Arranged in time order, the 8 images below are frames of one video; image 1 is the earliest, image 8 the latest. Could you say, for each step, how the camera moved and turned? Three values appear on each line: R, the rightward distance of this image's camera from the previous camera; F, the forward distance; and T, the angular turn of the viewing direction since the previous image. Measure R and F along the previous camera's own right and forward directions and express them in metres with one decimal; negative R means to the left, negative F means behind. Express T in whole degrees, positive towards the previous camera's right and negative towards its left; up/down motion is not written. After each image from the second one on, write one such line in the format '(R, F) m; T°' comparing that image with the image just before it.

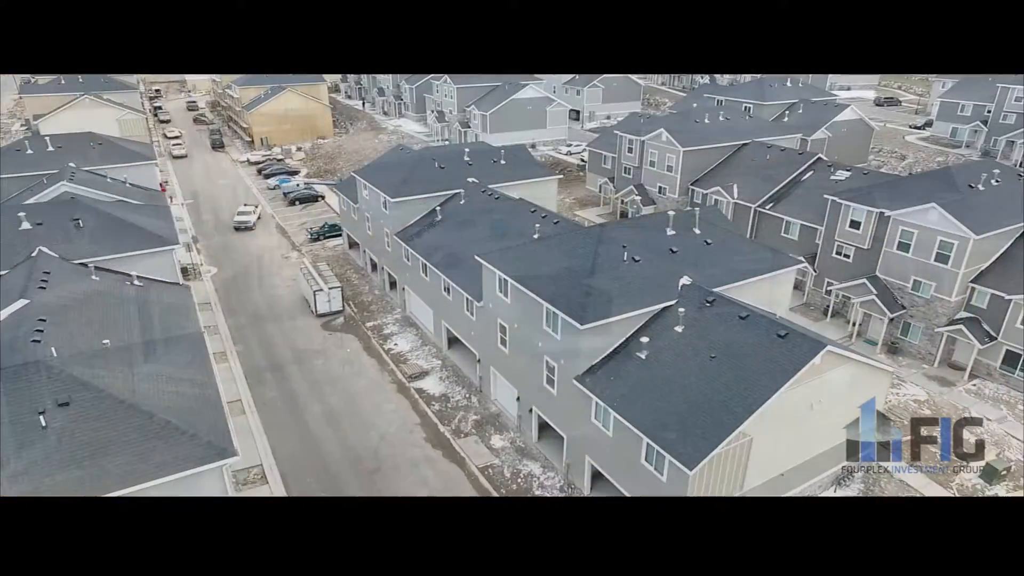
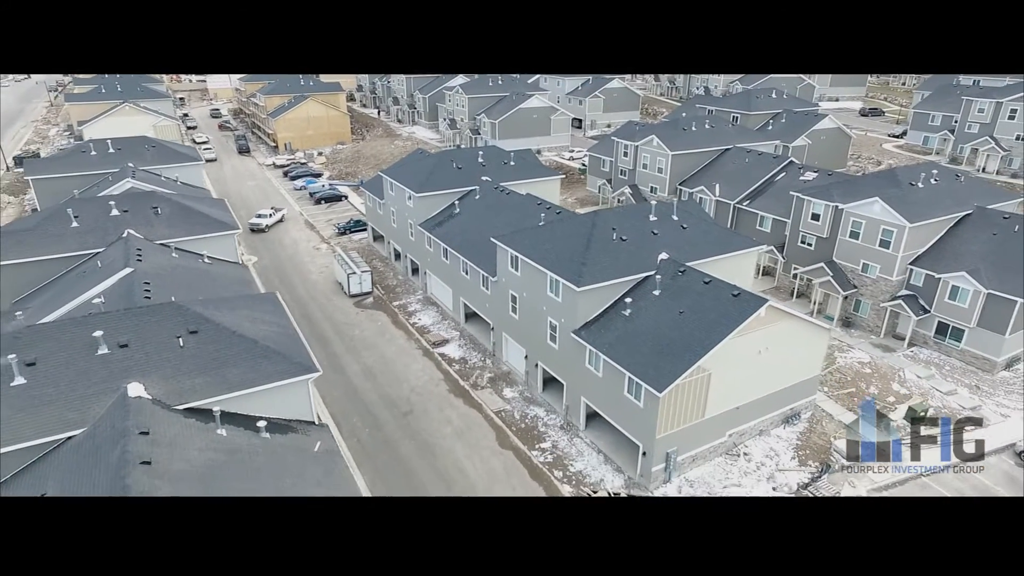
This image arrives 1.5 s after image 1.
(-0.2, -3.2) m; 0°
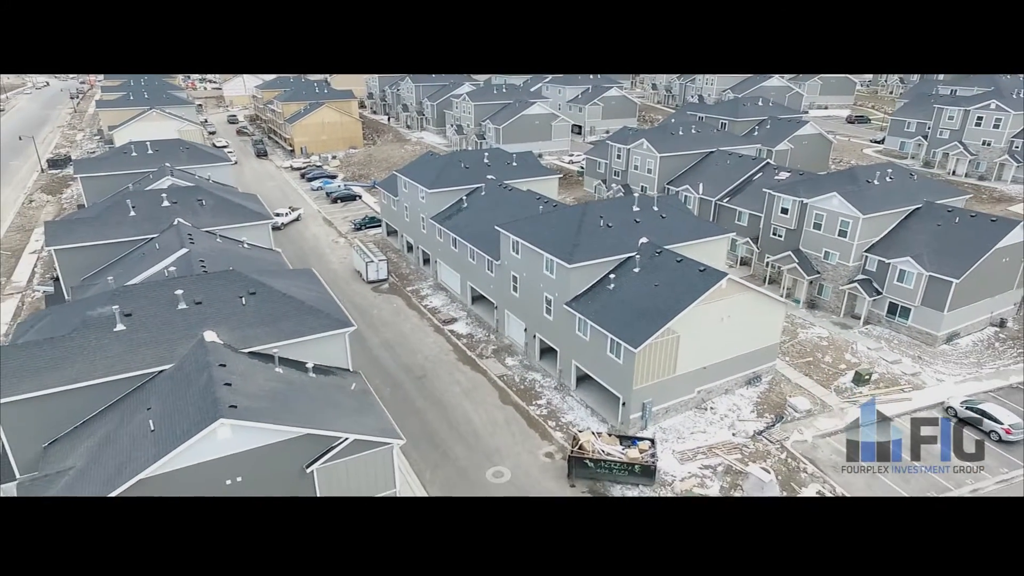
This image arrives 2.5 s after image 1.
(+0.1, -2.8) m; 0°
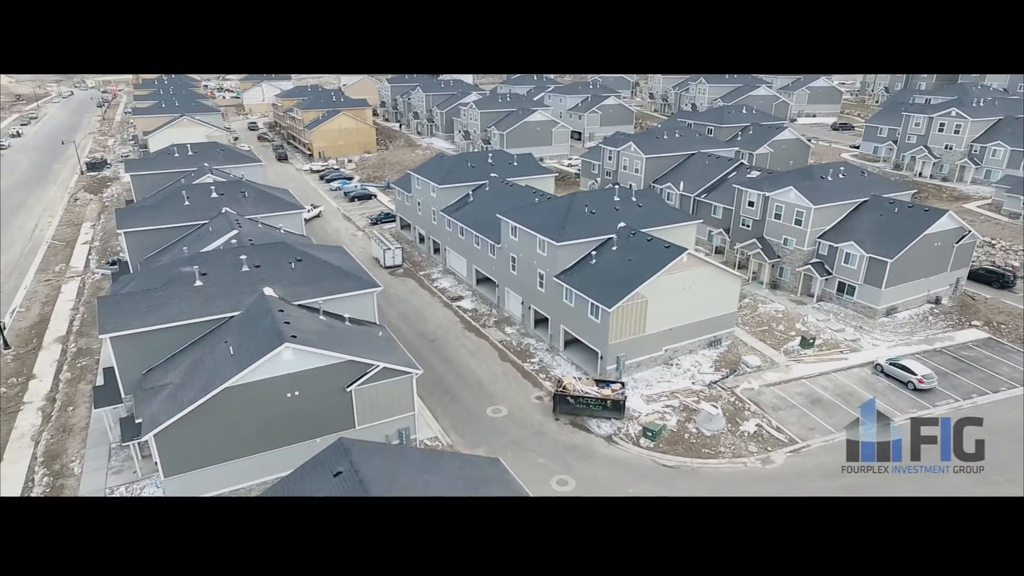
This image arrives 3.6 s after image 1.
(+0.3, -3.6) m; -1°
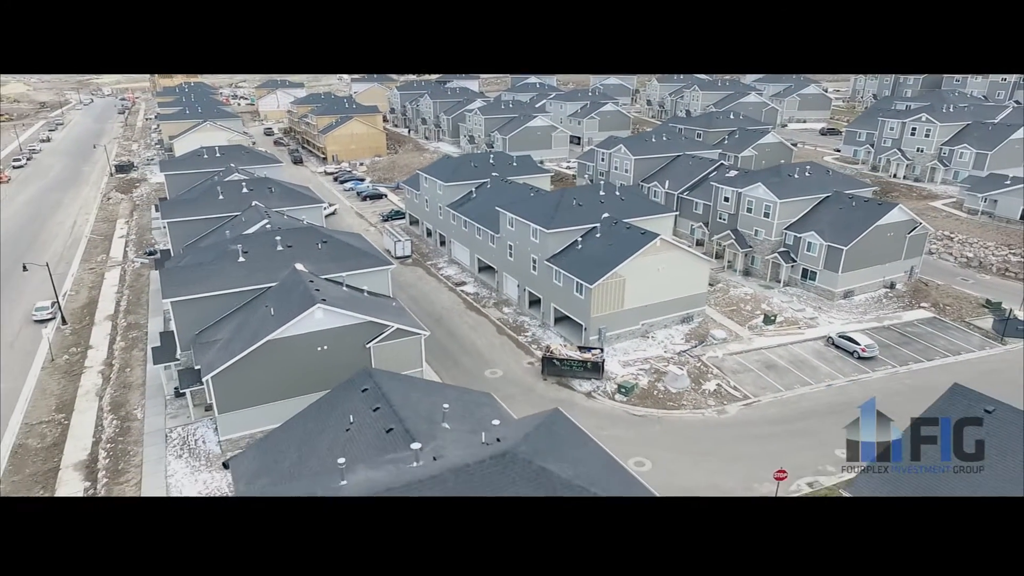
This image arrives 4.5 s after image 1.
(+0.4, -3.1) m; -1°
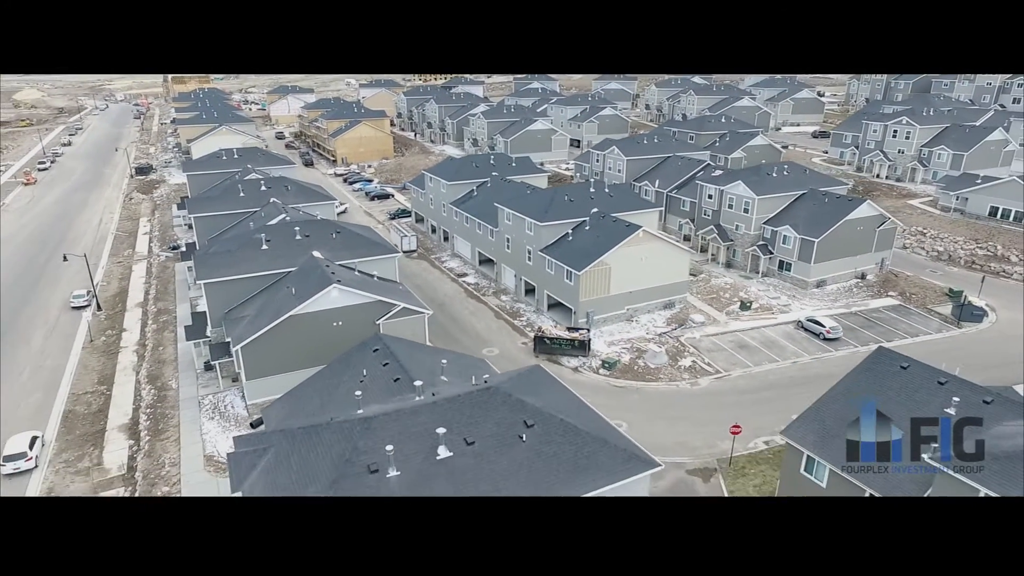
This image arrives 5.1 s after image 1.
(+0.4, -2.4) m; -1°
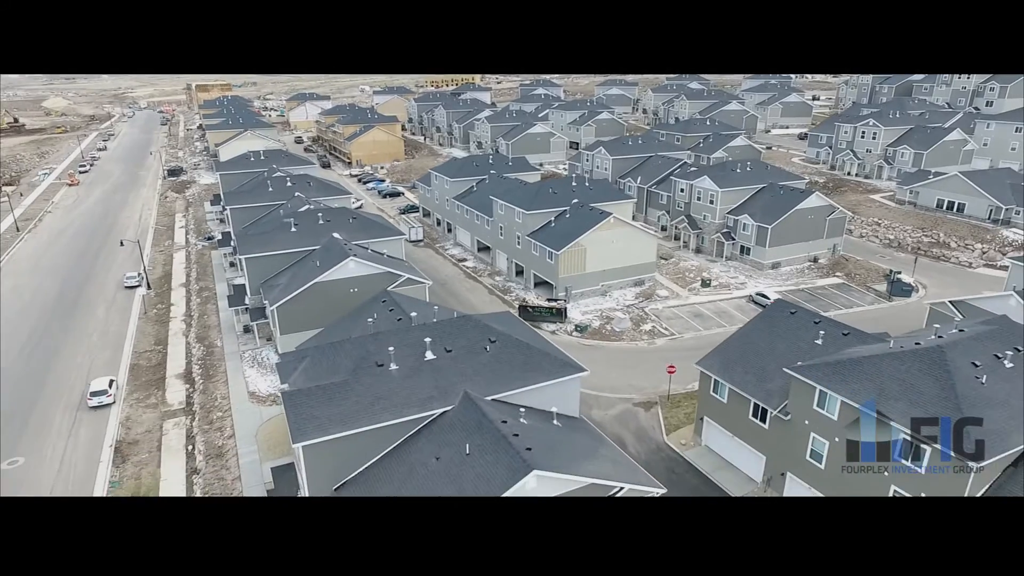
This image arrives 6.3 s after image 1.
(+1.1, -4.5) m; -1°
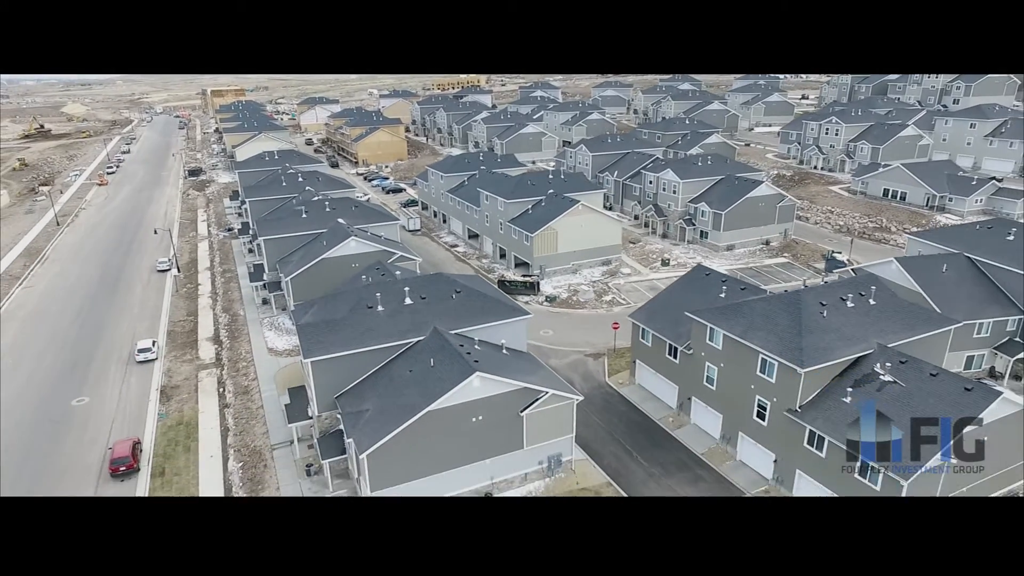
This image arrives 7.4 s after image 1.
(+1.6, -4.6) m; -1°
